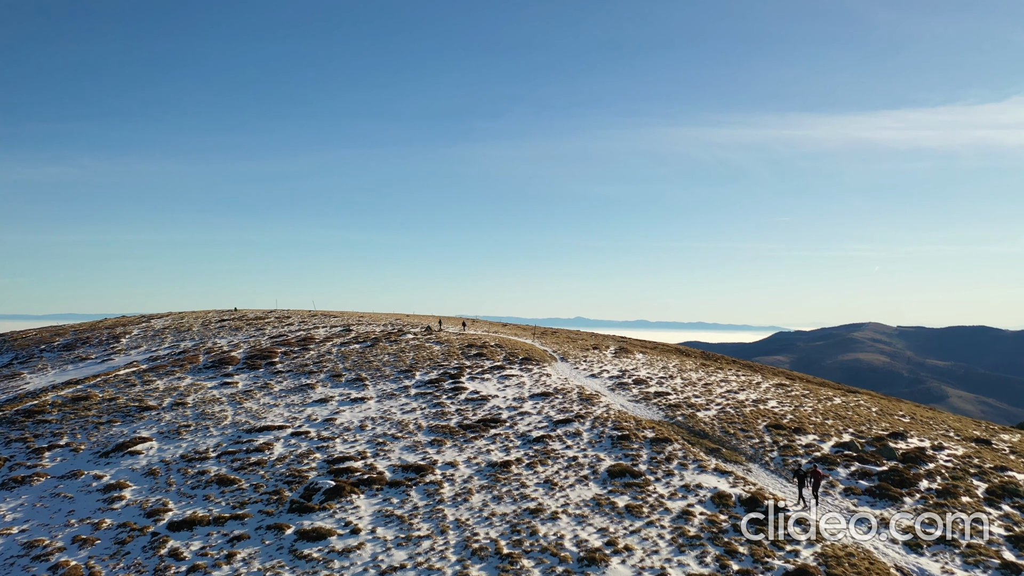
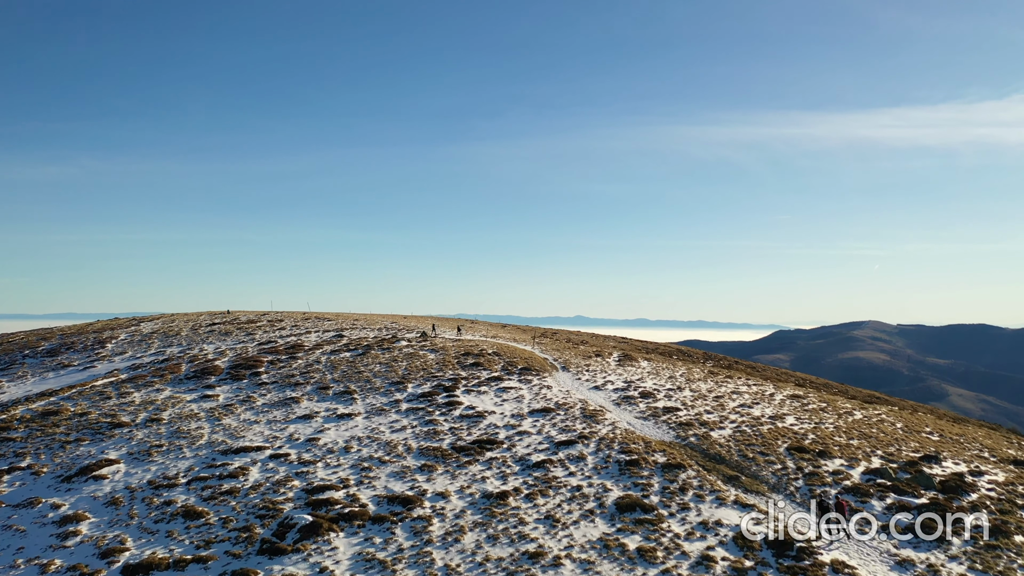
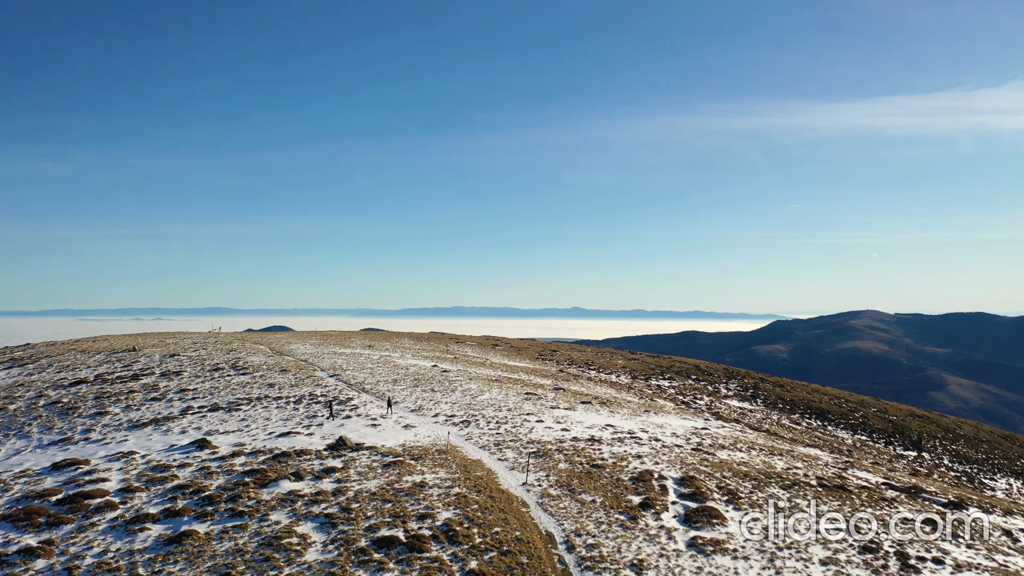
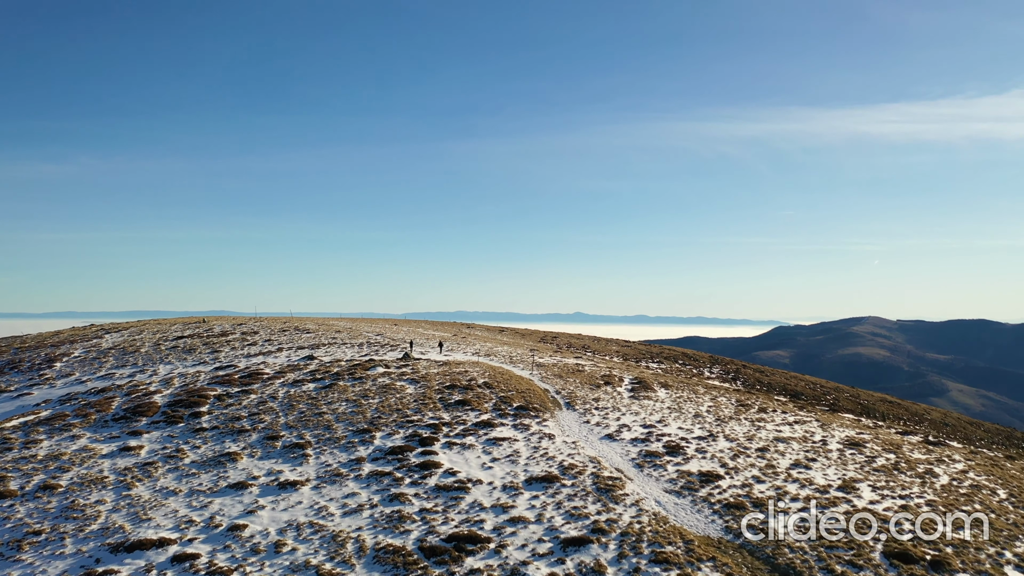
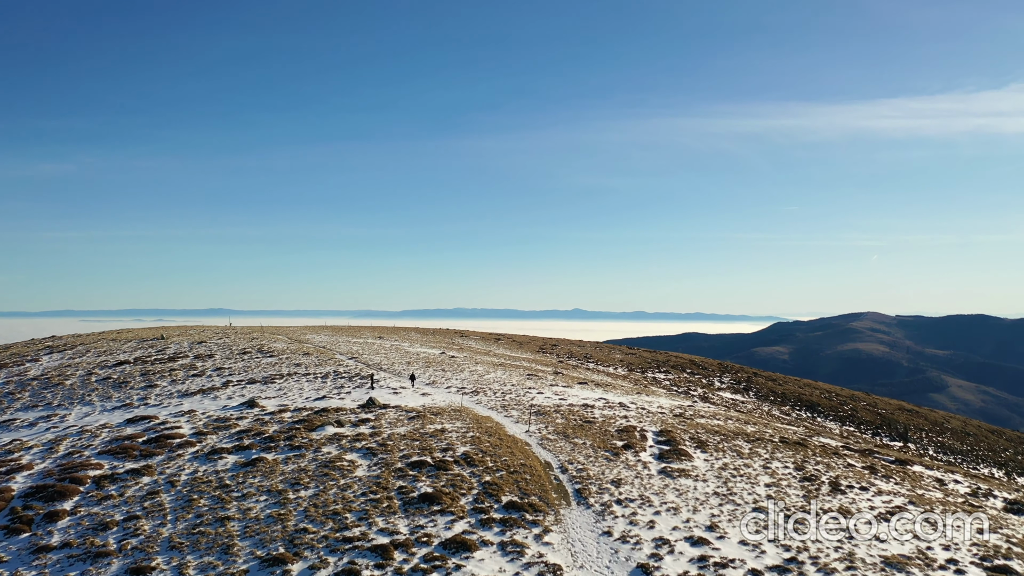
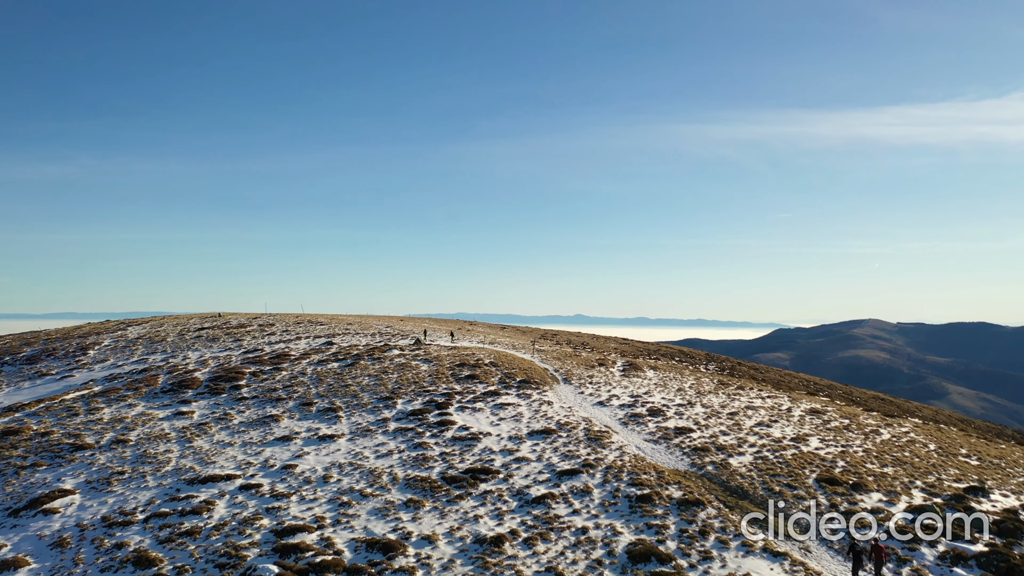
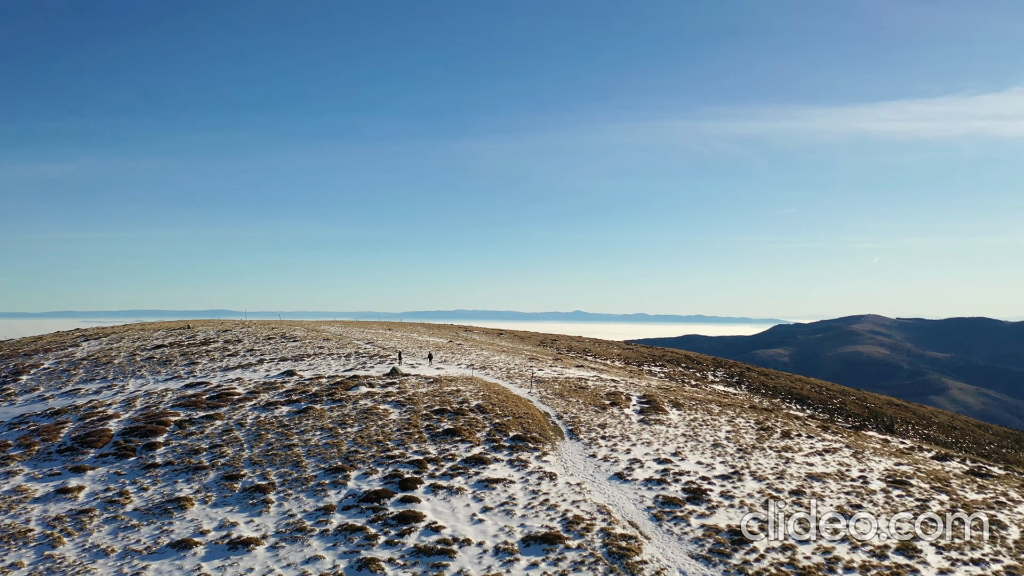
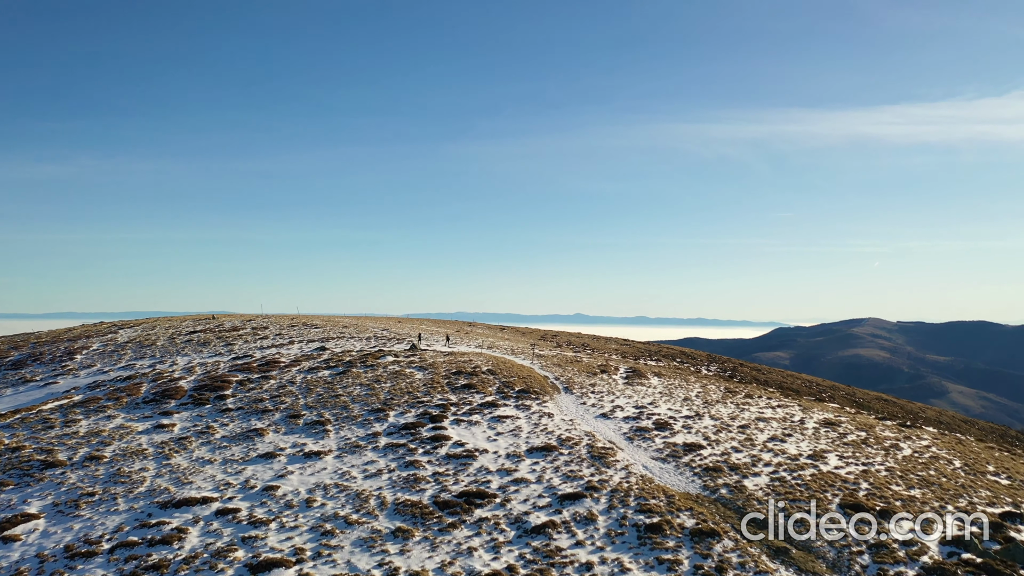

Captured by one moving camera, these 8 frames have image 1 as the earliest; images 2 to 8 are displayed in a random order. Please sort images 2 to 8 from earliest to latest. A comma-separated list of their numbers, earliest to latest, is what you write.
2, 6, 8, 4, 7, 5, 3
